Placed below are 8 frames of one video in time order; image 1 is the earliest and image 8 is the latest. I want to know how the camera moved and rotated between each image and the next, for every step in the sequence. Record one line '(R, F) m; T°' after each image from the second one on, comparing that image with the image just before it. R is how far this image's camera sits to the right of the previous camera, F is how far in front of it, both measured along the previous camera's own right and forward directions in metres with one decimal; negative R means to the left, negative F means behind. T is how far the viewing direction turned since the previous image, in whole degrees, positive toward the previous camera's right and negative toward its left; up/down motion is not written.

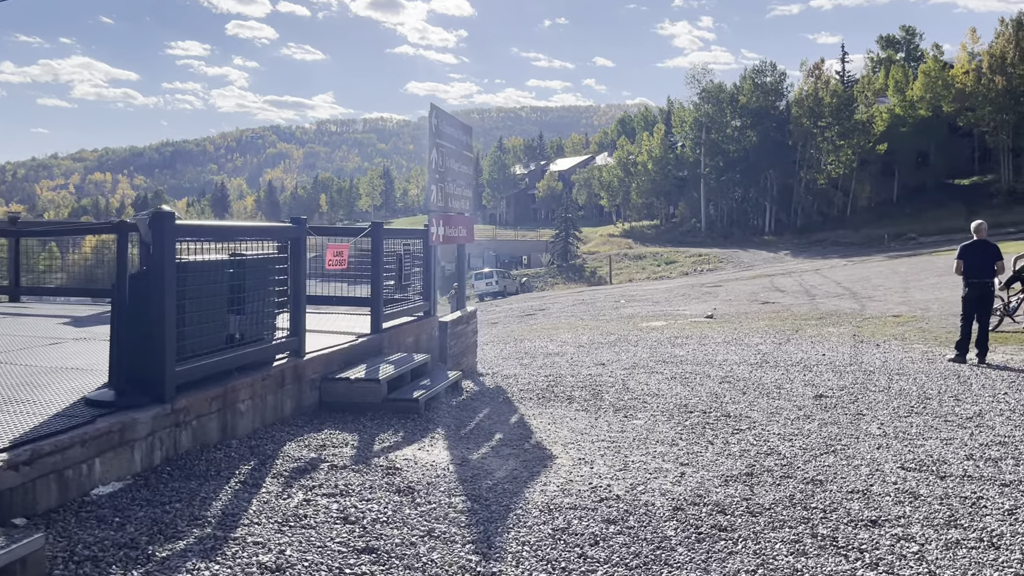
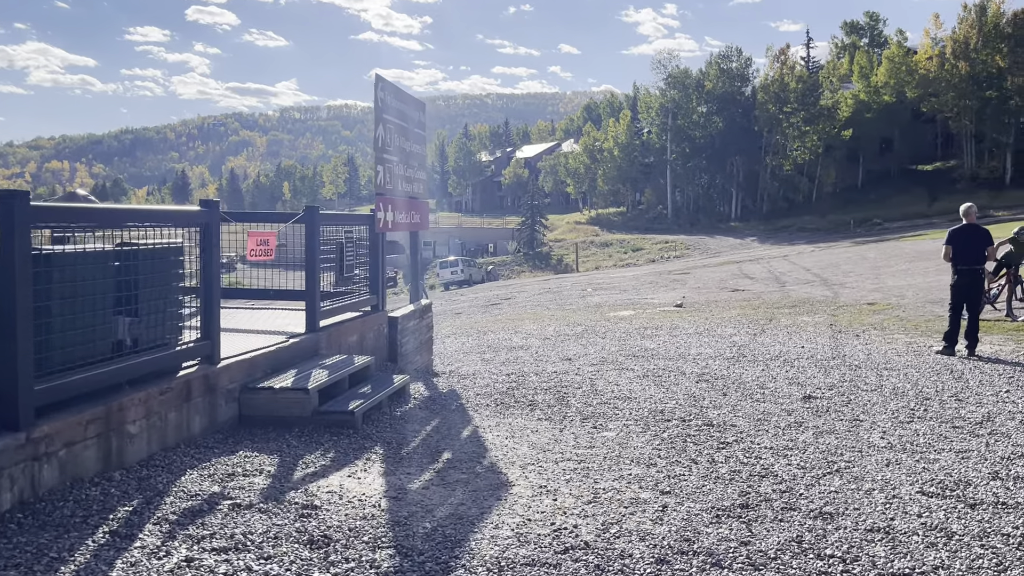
(+0.1, +0.9) m; +2°
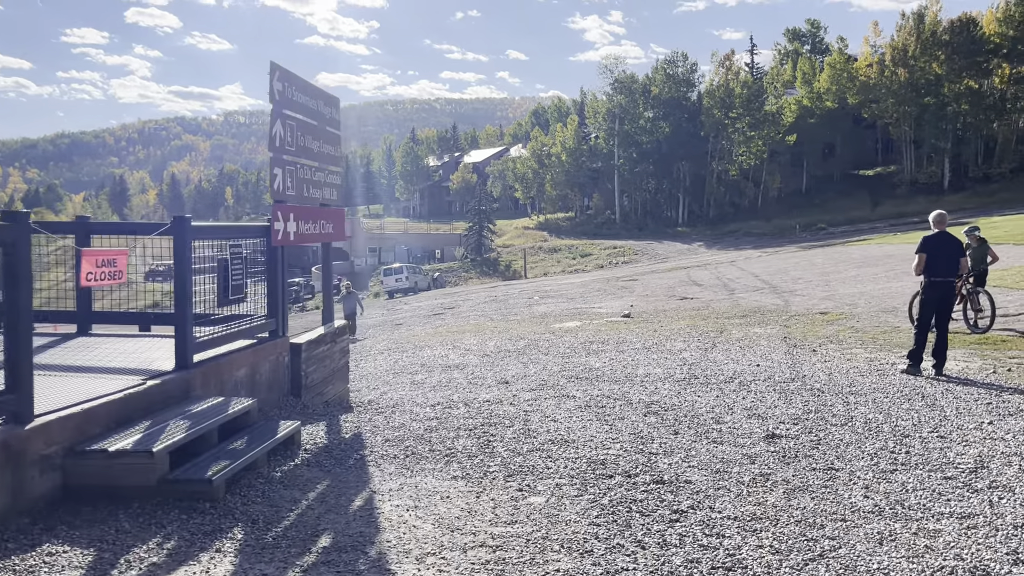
(+0.3, +1.1) m; +3°
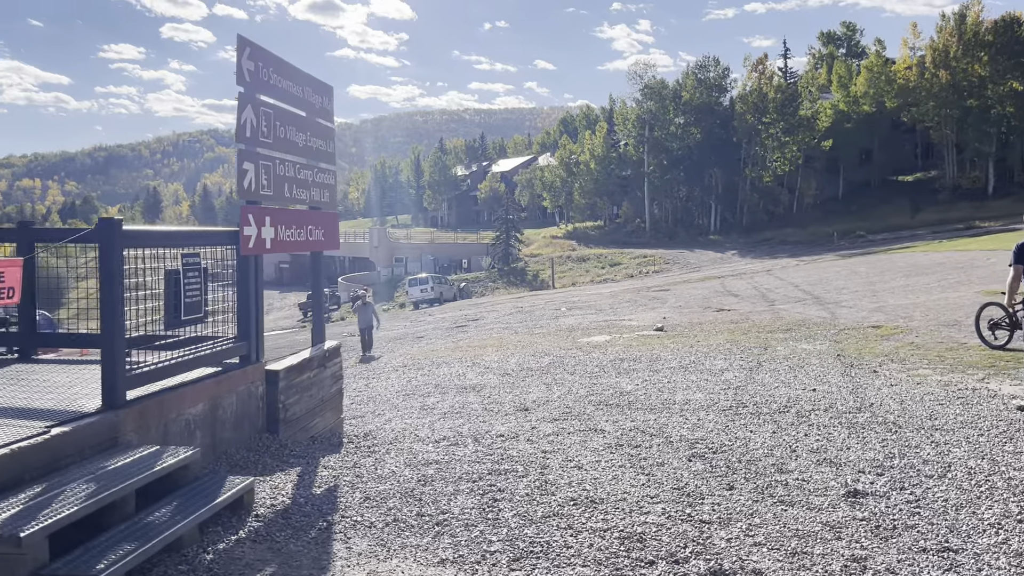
(+0.1, +1.3) m; -2°
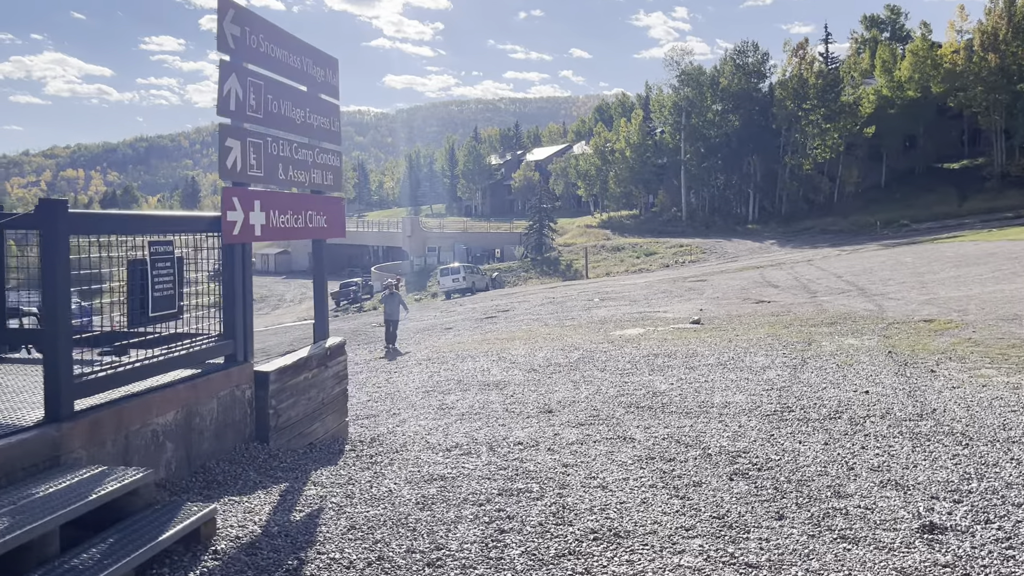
(+0.1, +0.8) m; -2°
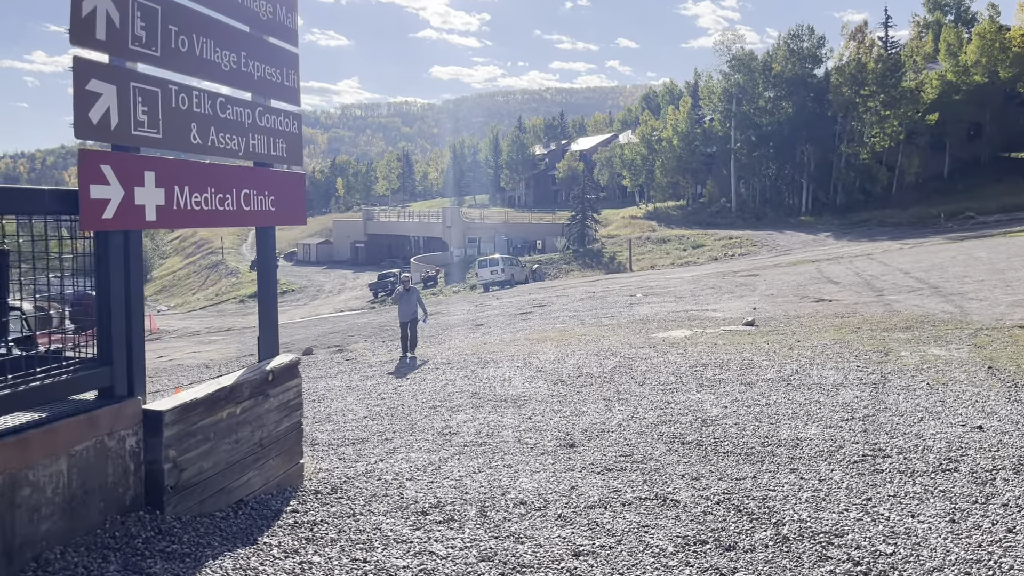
(+0.3, +1.8) m; -3°
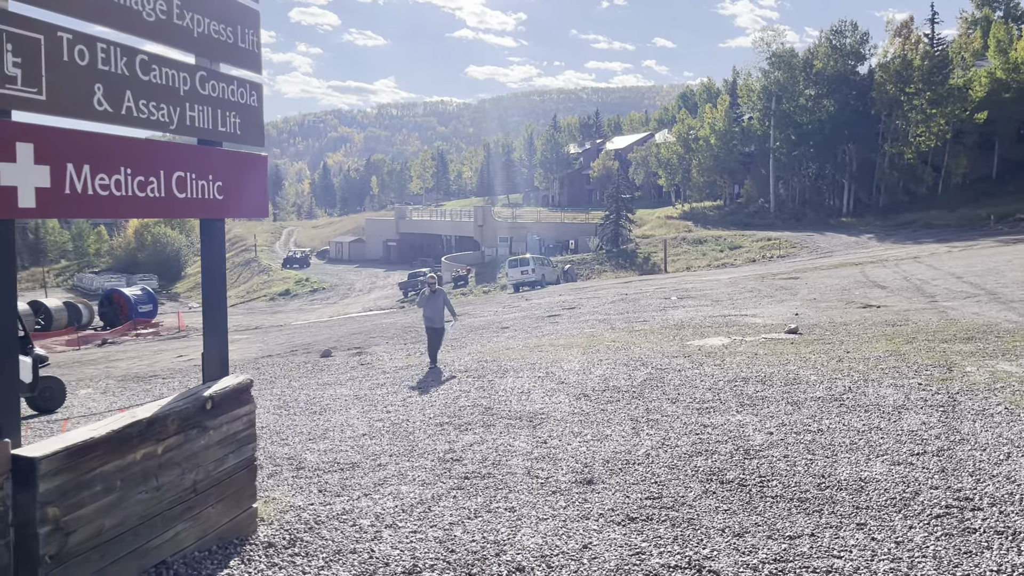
(+0.2, +1.1) m; -2°
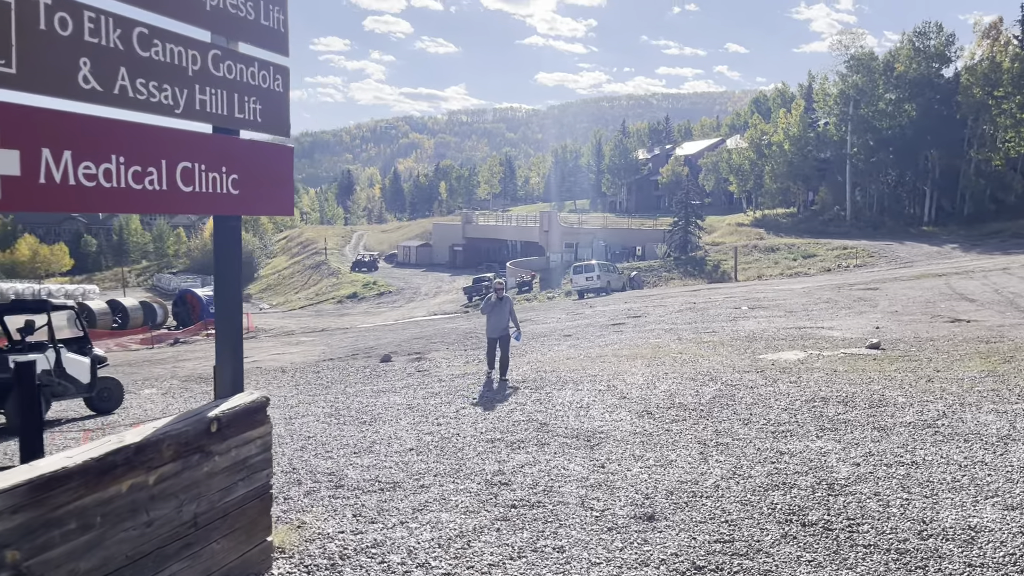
(+0.1, +0.6) m; -4°
